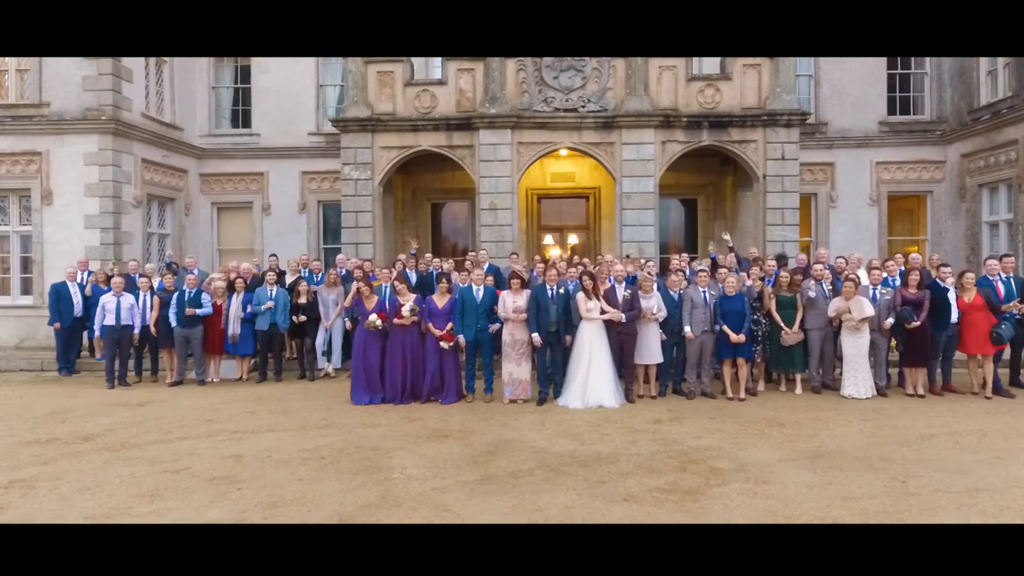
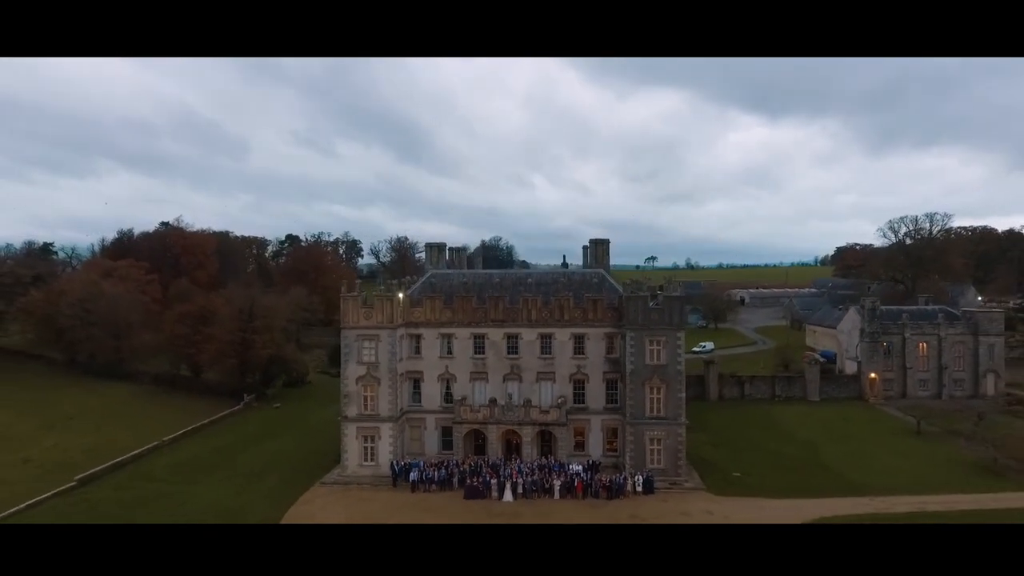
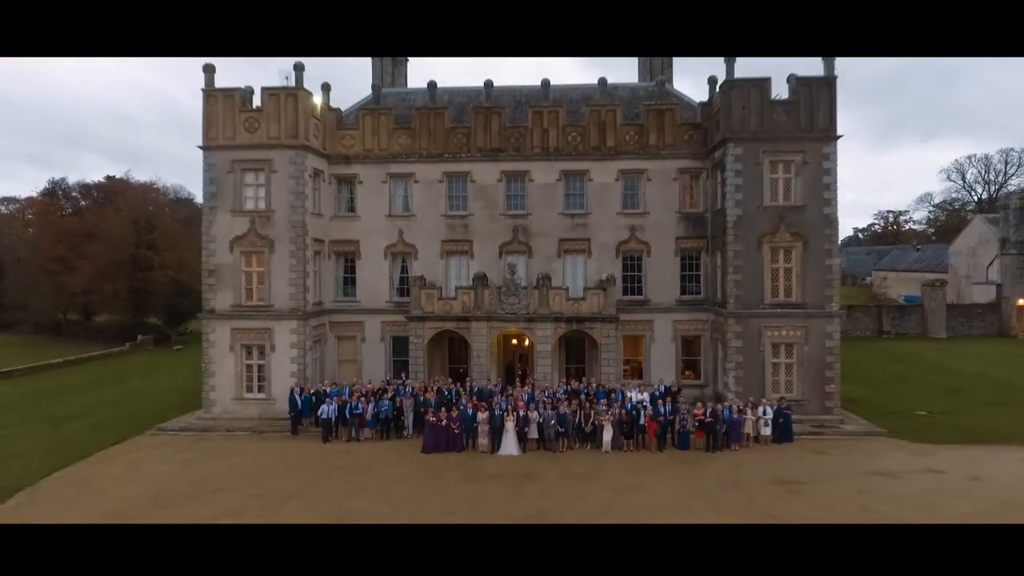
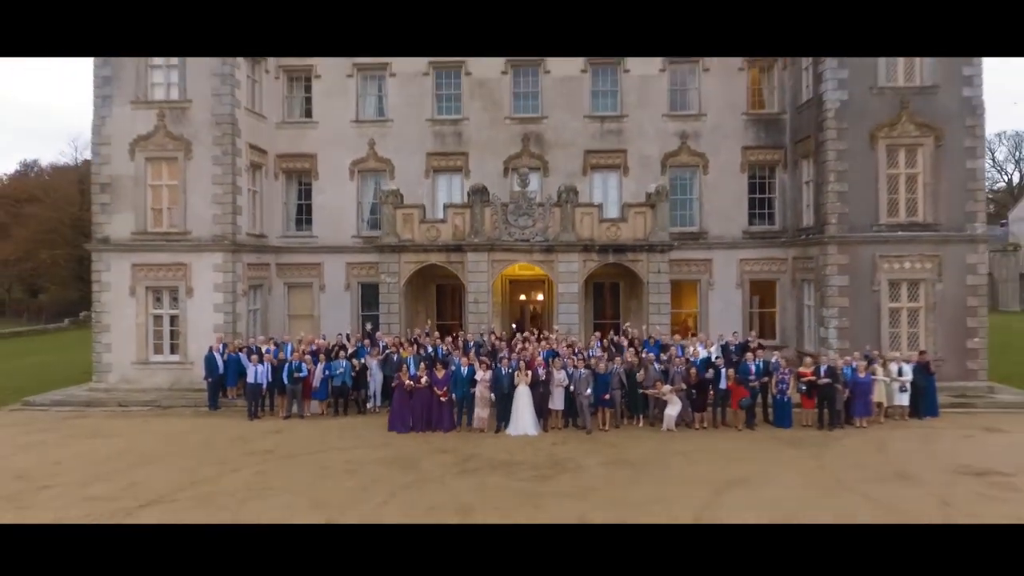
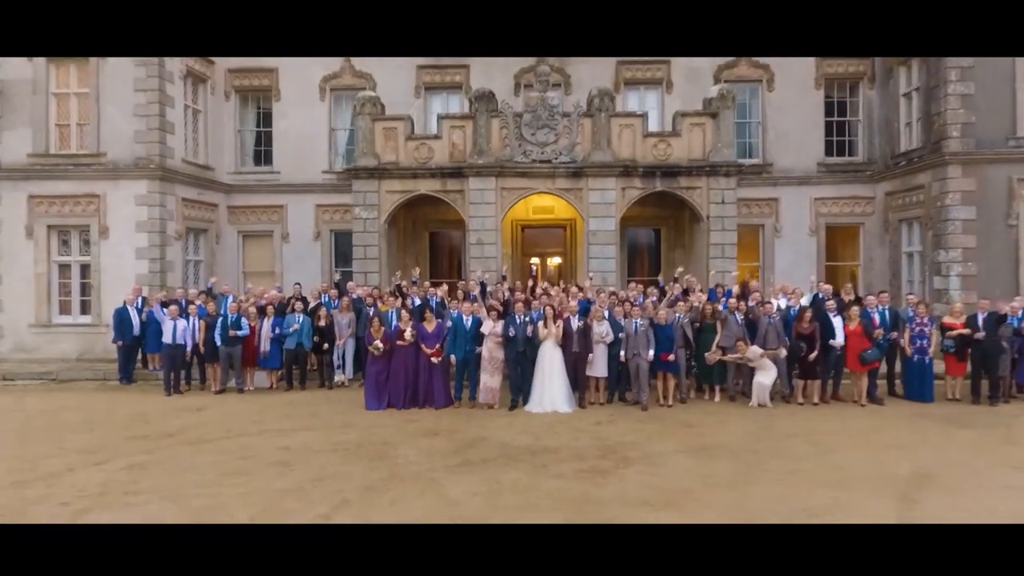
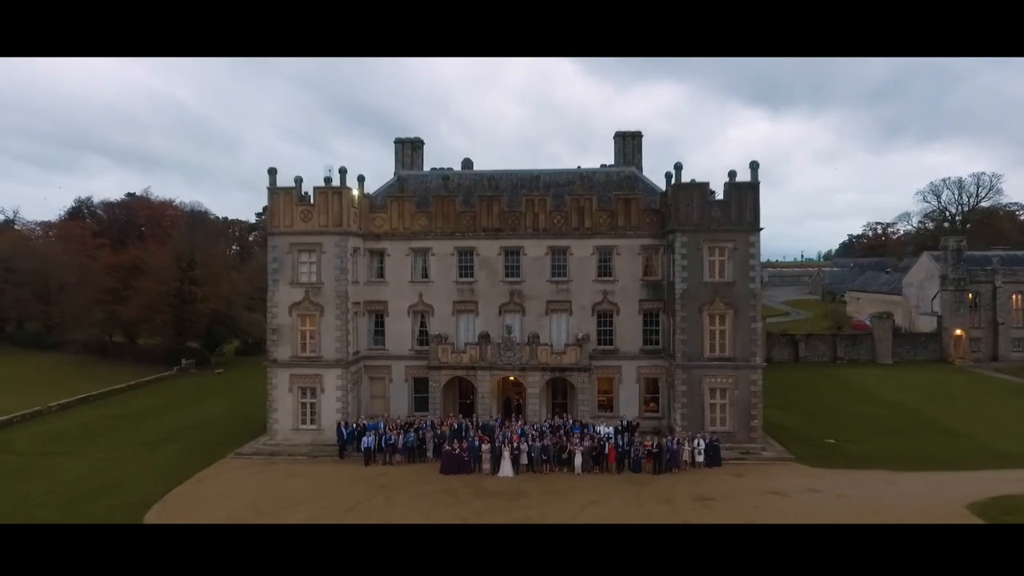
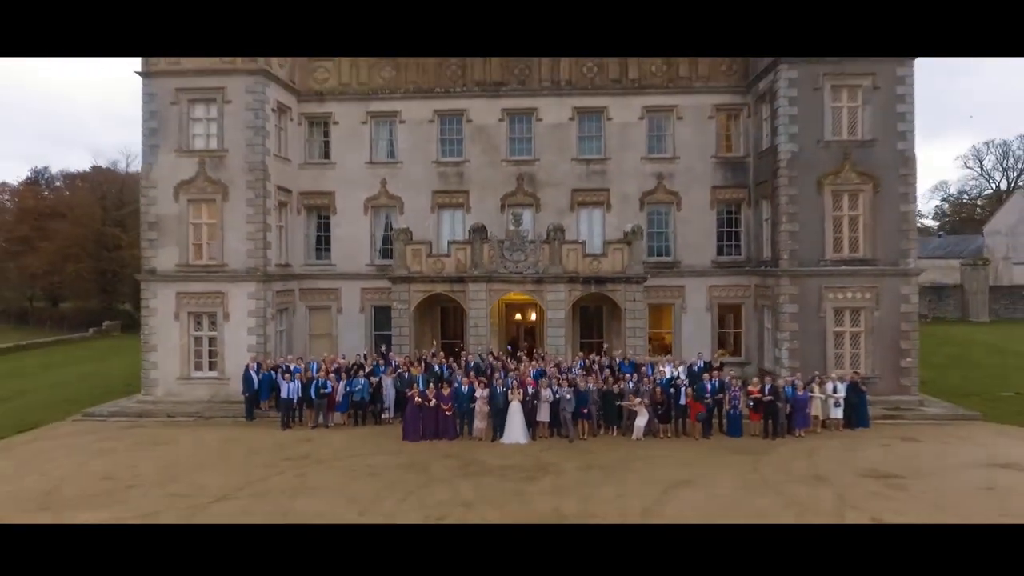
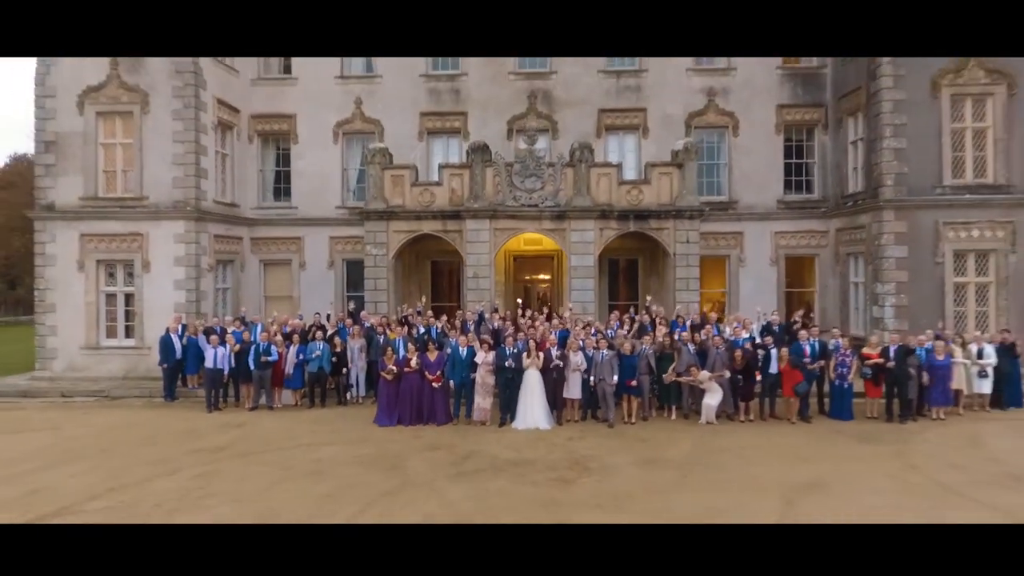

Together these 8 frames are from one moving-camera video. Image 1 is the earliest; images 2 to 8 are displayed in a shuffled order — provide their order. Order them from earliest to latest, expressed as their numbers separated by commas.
5, 8, 4, 7, 3, 6, 2
